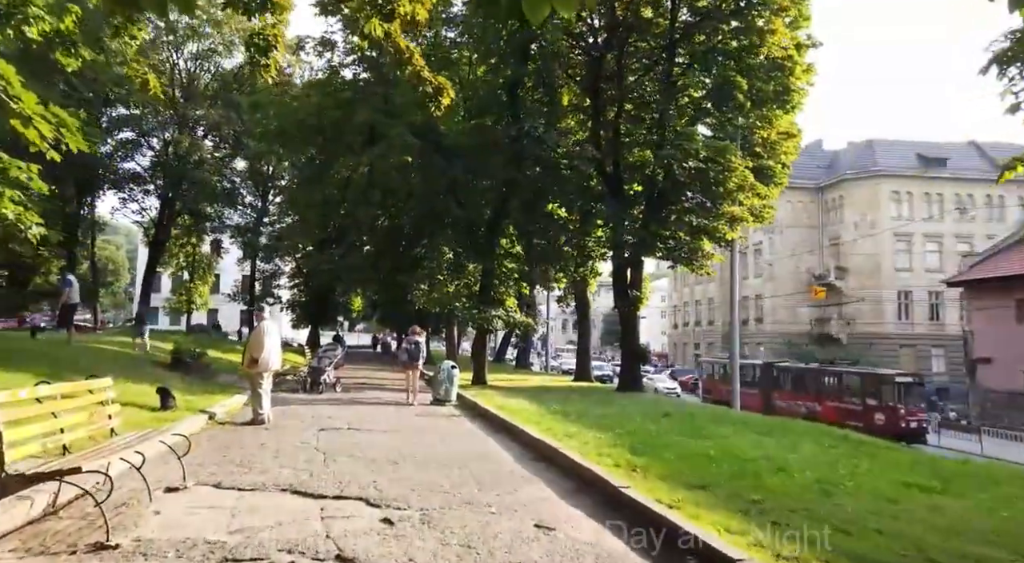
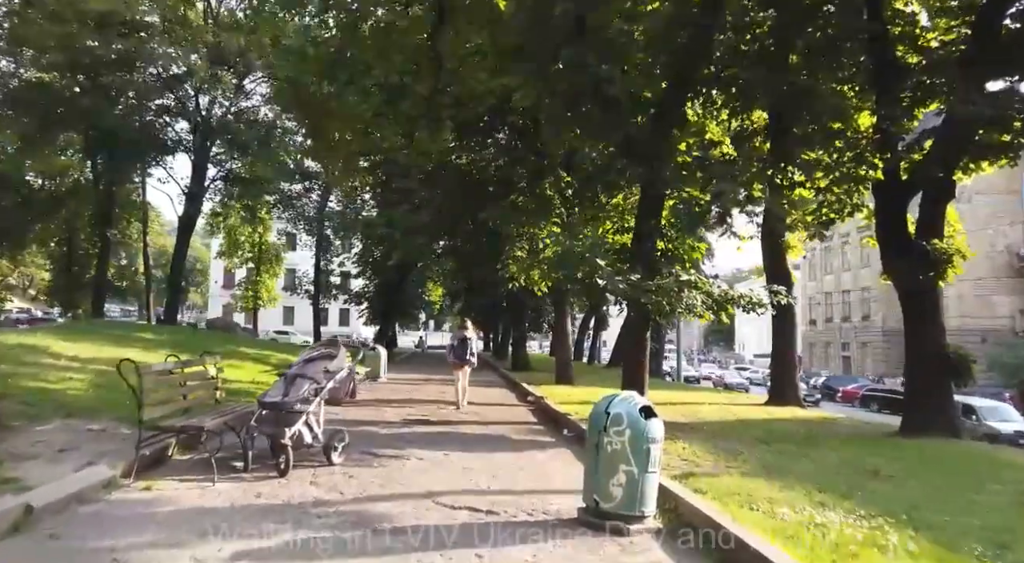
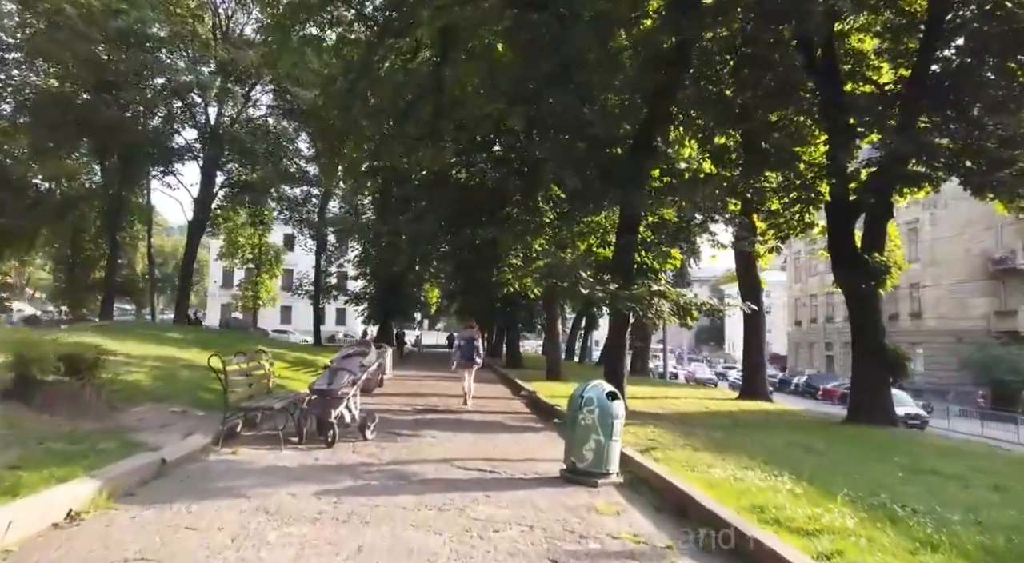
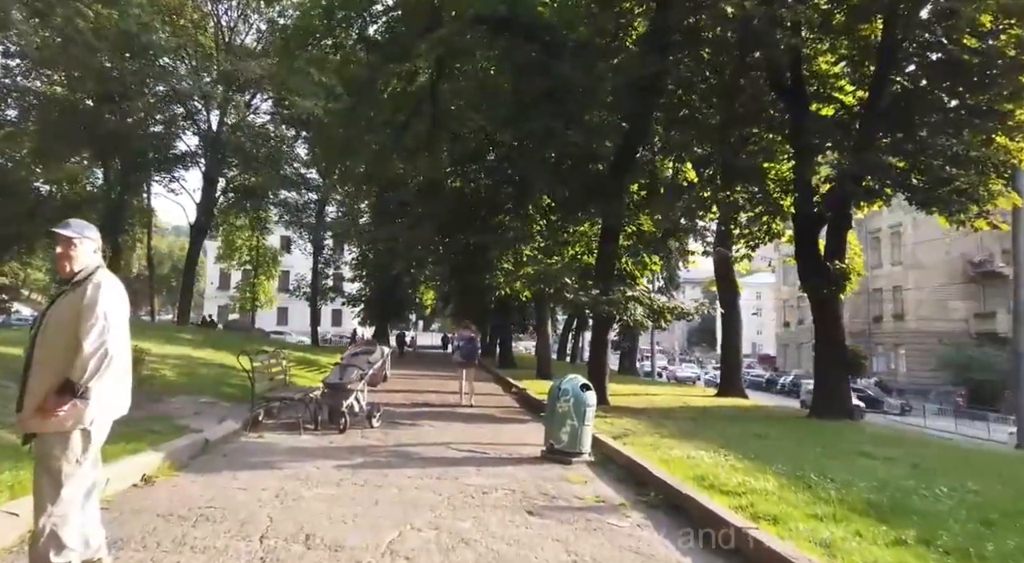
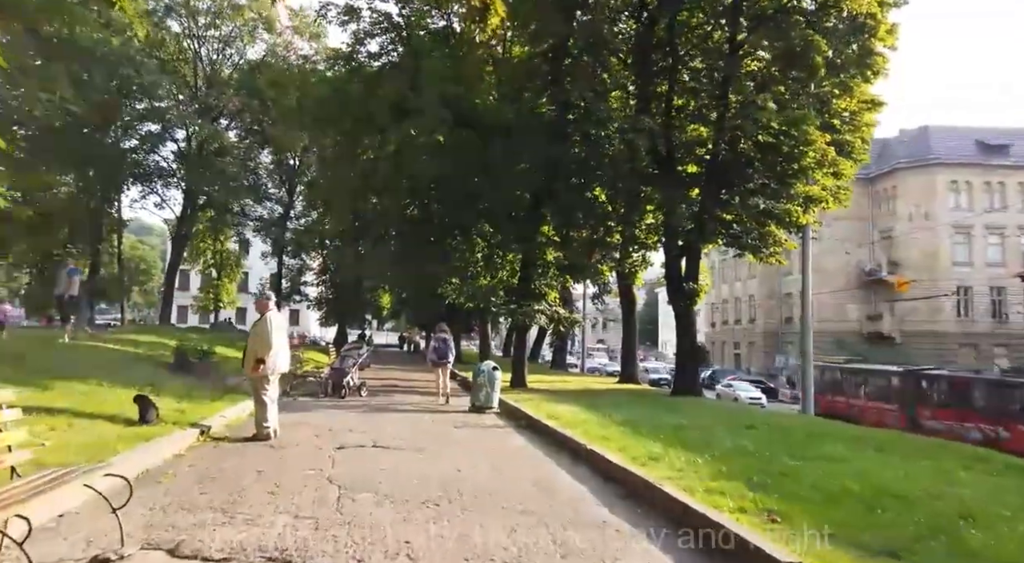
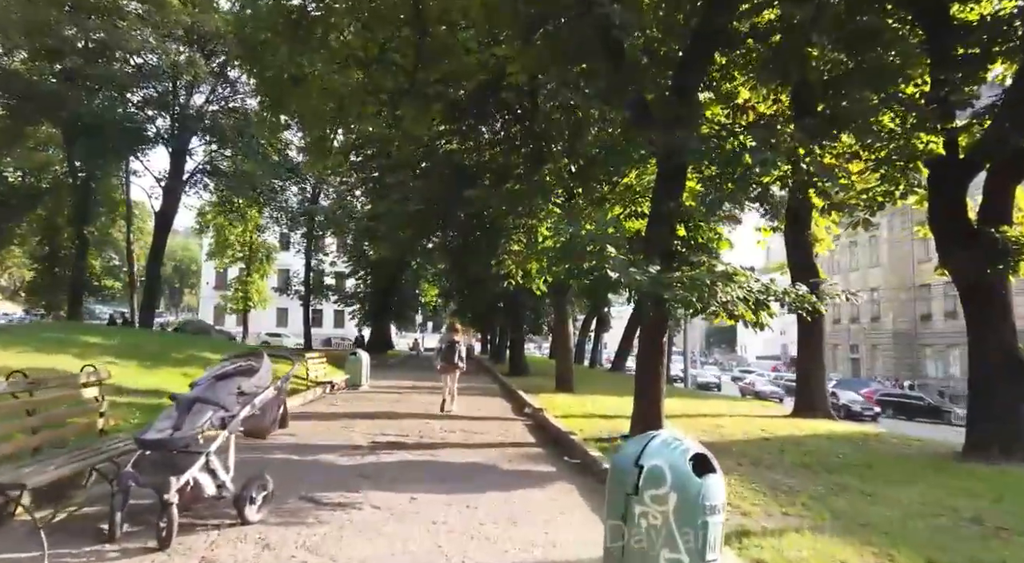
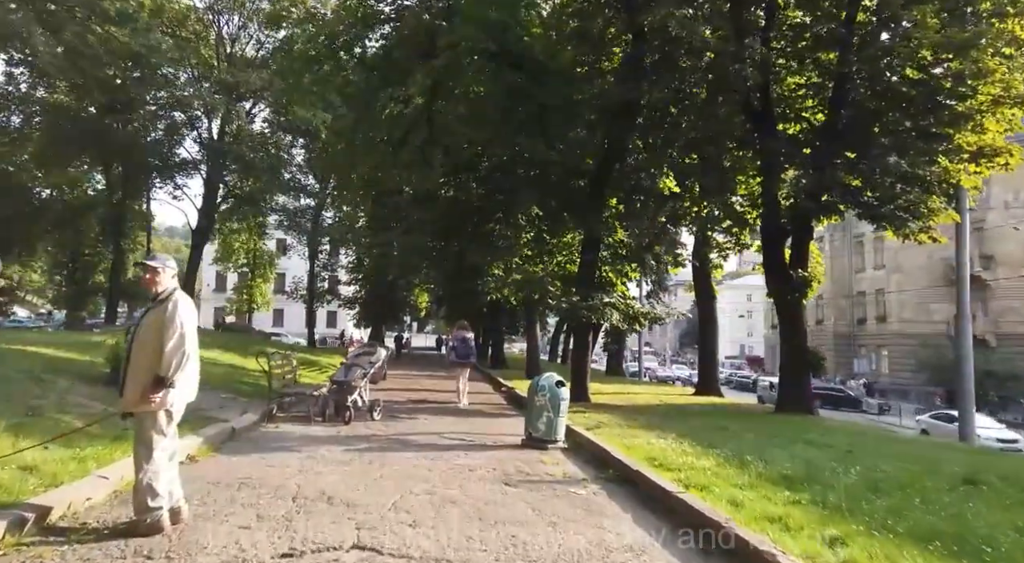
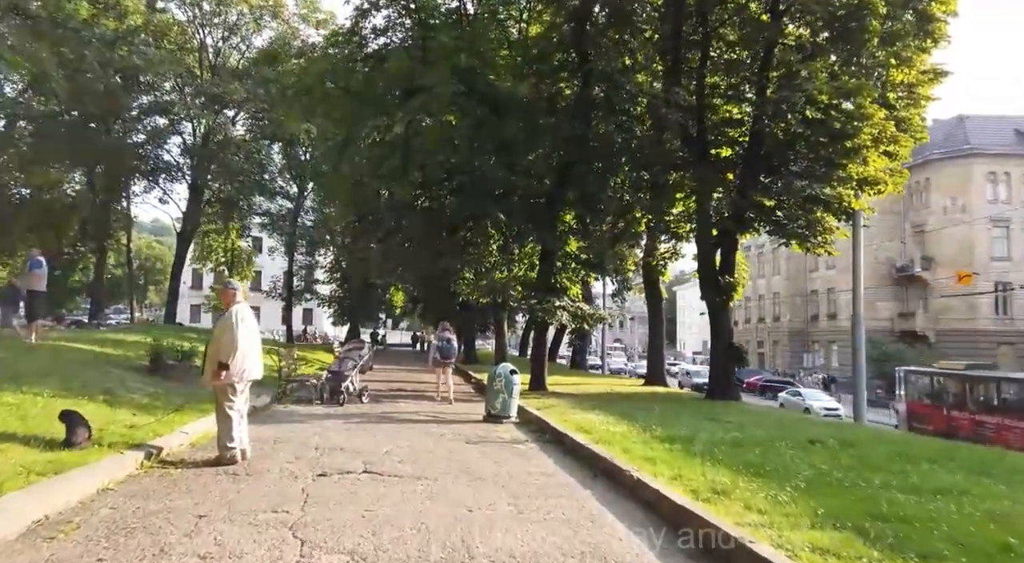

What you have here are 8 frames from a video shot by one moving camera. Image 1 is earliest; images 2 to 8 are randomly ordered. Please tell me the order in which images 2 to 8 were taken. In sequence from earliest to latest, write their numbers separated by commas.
5, 8, 7, 4, 3, 2, 6
